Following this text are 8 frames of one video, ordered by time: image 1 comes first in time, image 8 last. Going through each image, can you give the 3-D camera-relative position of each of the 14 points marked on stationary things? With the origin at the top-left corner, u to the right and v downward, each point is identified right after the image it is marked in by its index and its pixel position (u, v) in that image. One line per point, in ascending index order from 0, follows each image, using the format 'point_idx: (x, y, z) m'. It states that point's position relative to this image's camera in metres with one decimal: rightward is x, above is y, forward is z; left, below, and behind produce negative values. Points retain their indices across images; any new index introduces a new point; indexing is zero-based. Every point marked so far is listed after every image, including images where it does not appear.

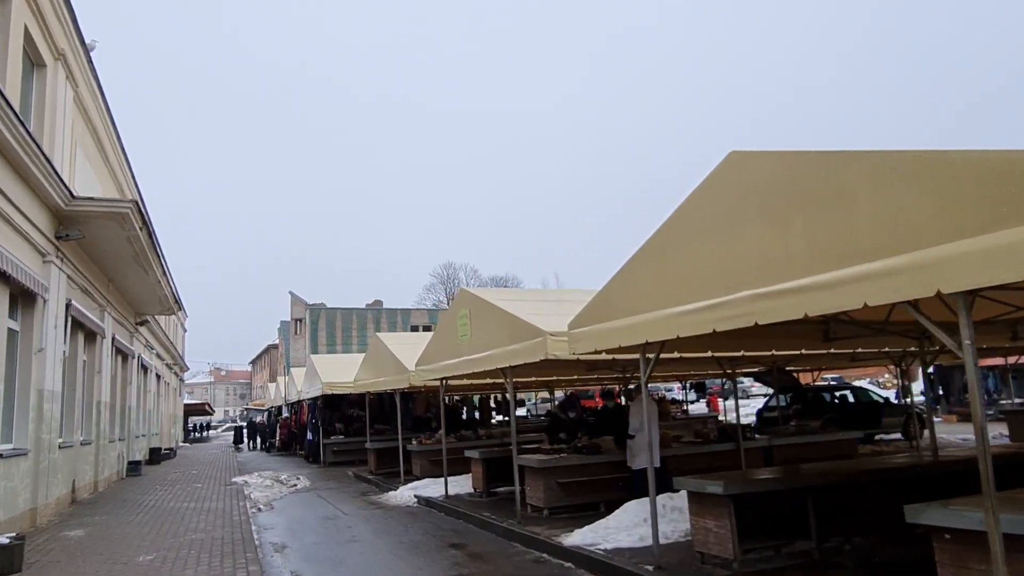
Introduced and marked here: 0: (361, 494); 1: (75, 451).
0: (-3.1, -4.3, +15.1) m
1: (-8.1, -3.0, +13.6) m
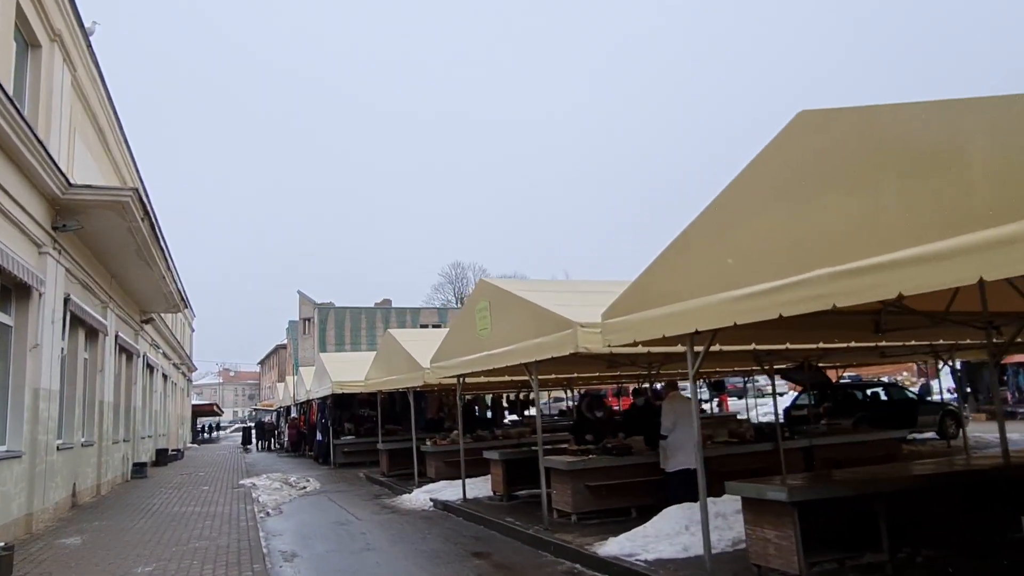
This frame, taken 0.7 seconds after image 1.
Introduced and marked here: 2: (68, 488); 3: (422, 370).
0: (-2.7, -4.1, +14.5) m
1: (-7.8, -2.9, +13.0) m
2: (-7.5, -3.4, +12.4) m
3: (-1.7, -1.5, +13.6) m
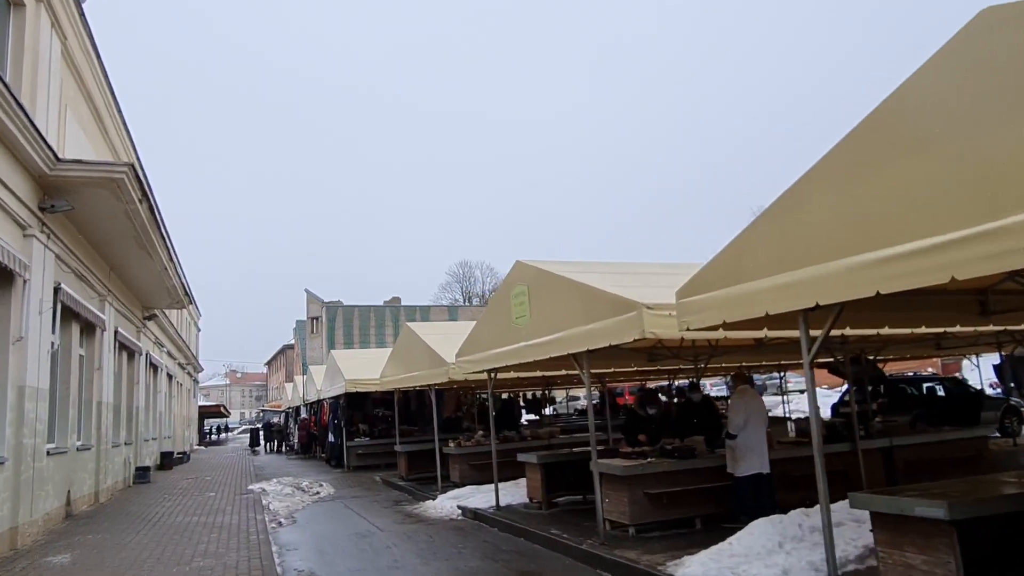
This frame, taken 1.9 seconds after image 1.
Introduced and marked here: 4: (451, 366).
0: (-2.2, -3.9, +13.4) m
1: (-7.2, -2.8, +12.0) m
2: (-7.0, -3.2, +11.3) m
3: (-1.1, -1.3, +12.5) m
4: (-1.0, -1.3, +12.4) m
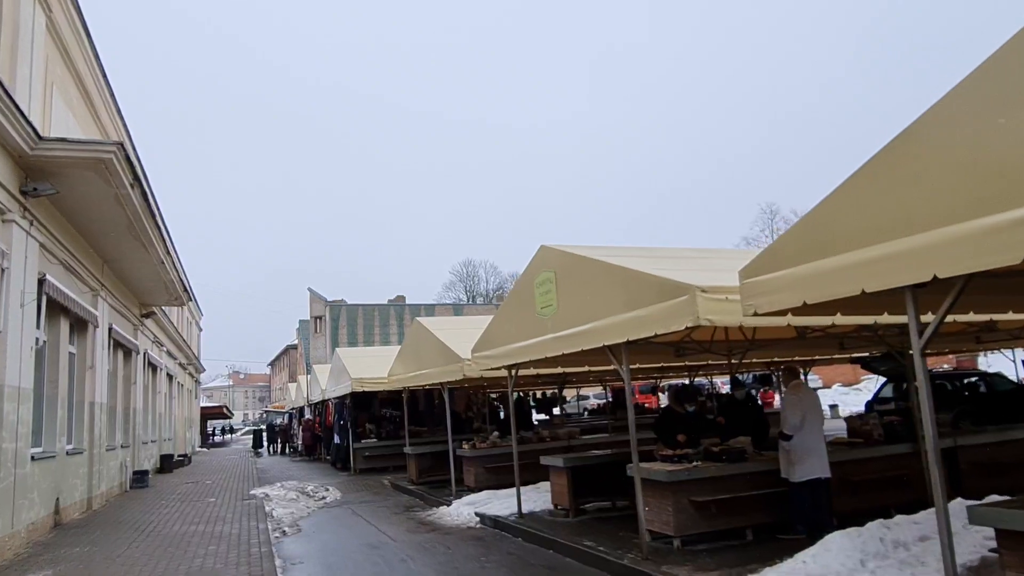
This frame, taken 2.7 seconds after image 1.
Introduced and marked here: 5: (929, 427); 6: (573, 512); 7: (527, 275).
0: (-1.8, -3.8, +12.5) m
1: (-6.9, -2.6, +11.1) m
2: (-6.7, -3.1, +10.5) m
3: (-0.8, -1.2, +11.7) m
4: (-0.7, -1.2, +11.6) m
5: (+2.3, -0.8, +4.0) m
6: (+0.8, -2.8, +9.3) m
7: (+0.2, +0.2, +9.3) m
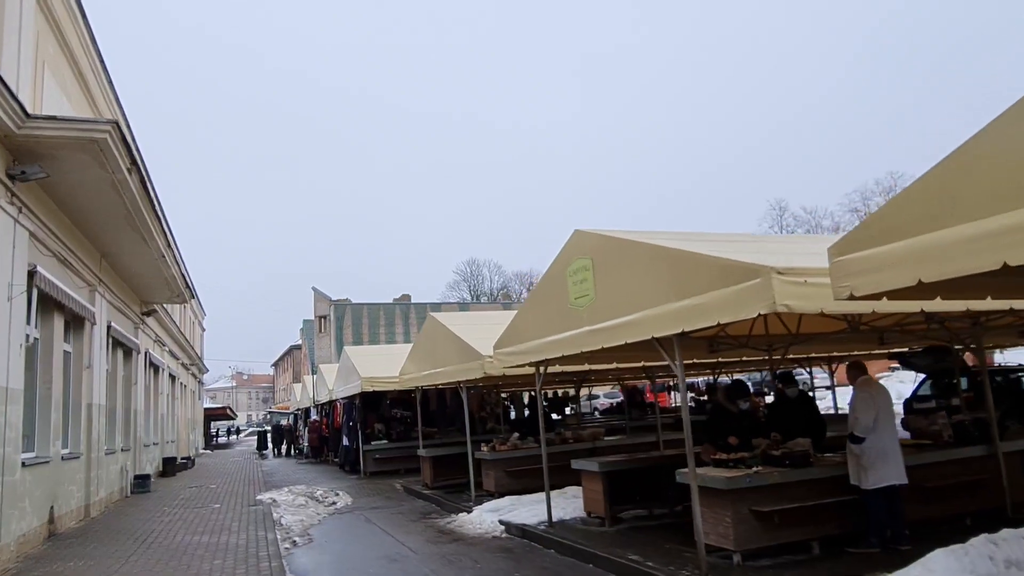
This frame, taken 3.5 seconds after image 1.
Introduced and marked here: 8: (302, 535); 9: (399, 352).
0: (-1.5, -3.7, +11.8) m
1: (-6.5, -2.6, +10.4) m
2: (-6.3, -3.0, +9.8) m
3: (-0.4, -1.0, +10.9) m
4: (-0.4, -1.1, +10.9) m
5: (+2.6, -0.6, +3.3) m
6: (+1.1, -2.7, +8.5) m
7: (+0.5, +0.3, +8.6) m
8: (-3.0, -3.5, +10.3) m
9: (-2.9, -1.6, +18.8) m
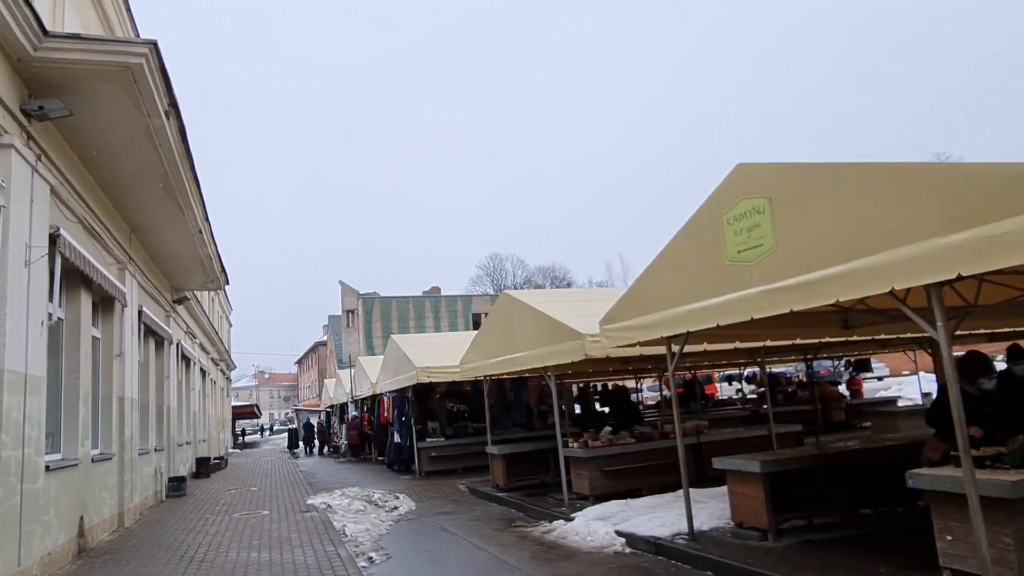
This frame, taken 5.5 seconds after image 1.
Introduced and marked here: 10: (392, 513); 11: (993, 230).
0: (-0.1, -3.3, +10.1) m
1: (-5.2, -2.2, +8.9) m
2: (-5.0, -2.7, +8.2) m
3: (+0.9, -0.6, +9.2) m
4: (+1.0, -0.6, +9.2) m
5: (+3.8, -0.2, +1.5) m
6: (+2.4, -2.3, +6.8) m
7: (+1.8, +0.7, +6.9) m
8: (-1.6, -3.1, +8.6) m
9: (-1.4, -1.2, +17.1) m
10: (-1.9, -3.6, +11.8) m
11: (+2.7, +0.3, +4.1) m
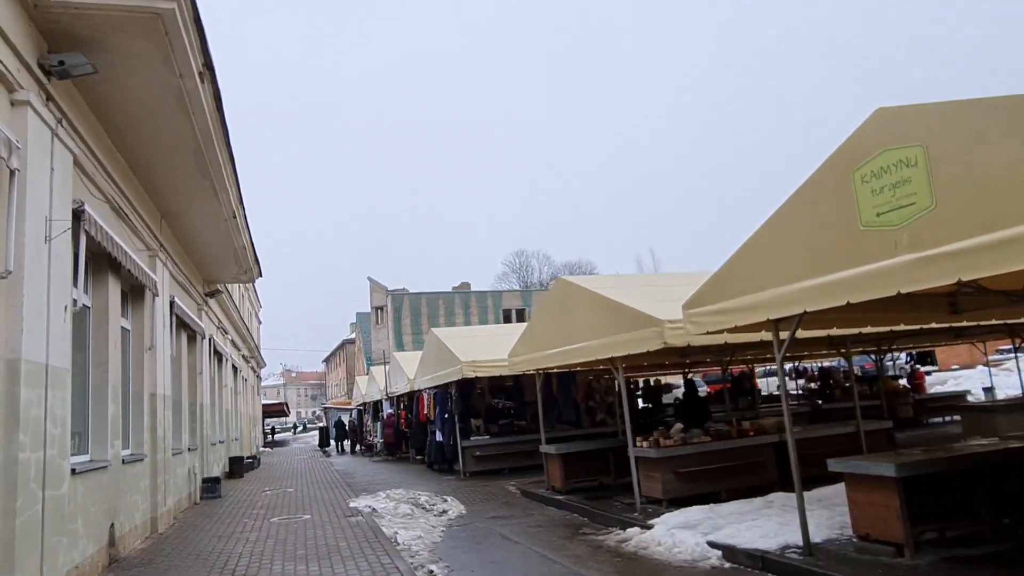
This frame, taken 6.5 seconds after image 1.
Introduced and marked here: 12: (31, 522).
0: (+0.8, -3.1, +9.2) m
1: (-4.4, -2.0, +8.1) m
2: (-4.2, -2.5, +7.4) m
3: (+1.7, -0.4, +8.2) m
4: (+1.7, -0.4, +8.2) m
5: (+4.3, 0.0, +0.4) m
6: (+3.2, -2.1, +5.8) m
7: (+2.5, +0.9, +5.8) m
8: (-0.8, -2.9, +7.7) m
9: (-0.3, -1.0, +16.2) m
10: (-1.0, -3.4, +10.9) m
11: (+3.3, +0.6, +3.0) m
12: (-3.6, -1.8, +5.5) m
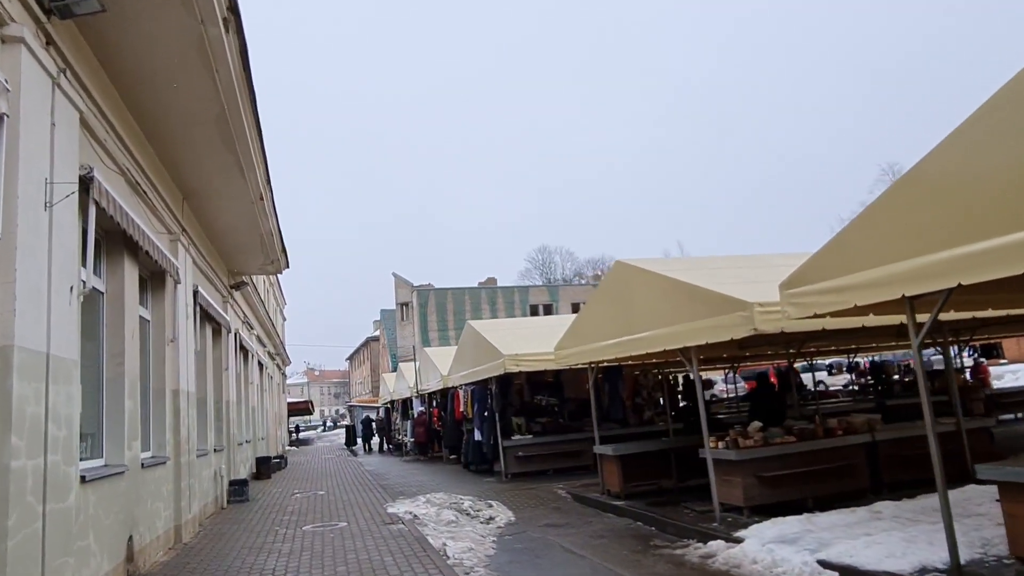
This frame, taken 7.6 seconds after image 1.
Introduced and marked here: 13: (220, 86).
0: (+1.5, -2.8, +8.1) m
1: (-3.7, -1.9, +7.2) m
2: (-3.5, -2.3, +6.5) m
3: (+2.3, -0.2, +7.2) m
4: (+2.4, -0.2, +7.1) m
5: (+4.7, +0.2, -0.7) m
6: (+3.8, -1.8, +4.7) m
7: (+3.1, +1.1, +4.8) m
8: (-0.2, -2.7, +6.7) m
9: (+0.5, -0.8, +15.2) m
10: (-0.3, -3.2, +9.9) m
11: (+3.8, +0.8, +1.9) m
12: (-3.0, -1.6, +4.6) m
13: (-2.8, +1.9, +7.0) m
